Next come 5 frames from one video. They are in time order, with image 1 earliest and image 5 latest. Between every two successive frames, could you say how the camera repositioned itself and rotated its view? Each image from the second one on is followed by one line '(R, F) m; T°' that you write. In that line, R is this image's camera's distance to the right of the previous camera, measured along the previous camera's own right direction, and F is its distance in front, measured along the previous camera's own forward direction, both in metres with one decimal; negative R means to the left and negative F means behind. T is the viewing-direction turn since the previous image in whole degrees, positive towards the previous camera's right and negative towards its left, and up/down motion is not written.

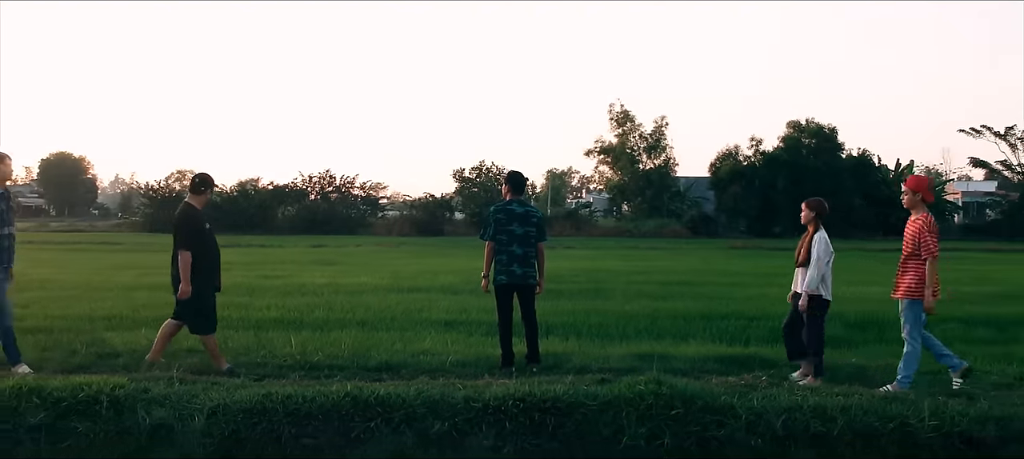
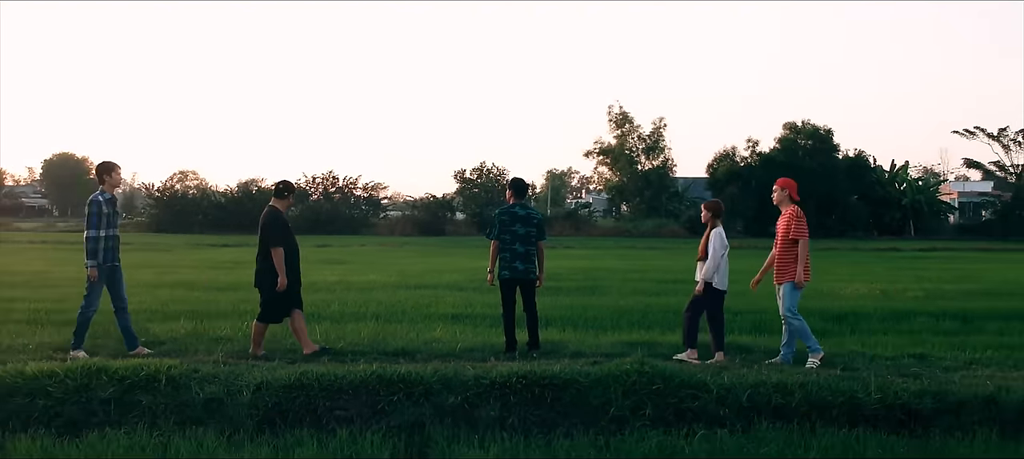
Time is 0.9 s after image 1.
(0.0, -0.9) m; 0°
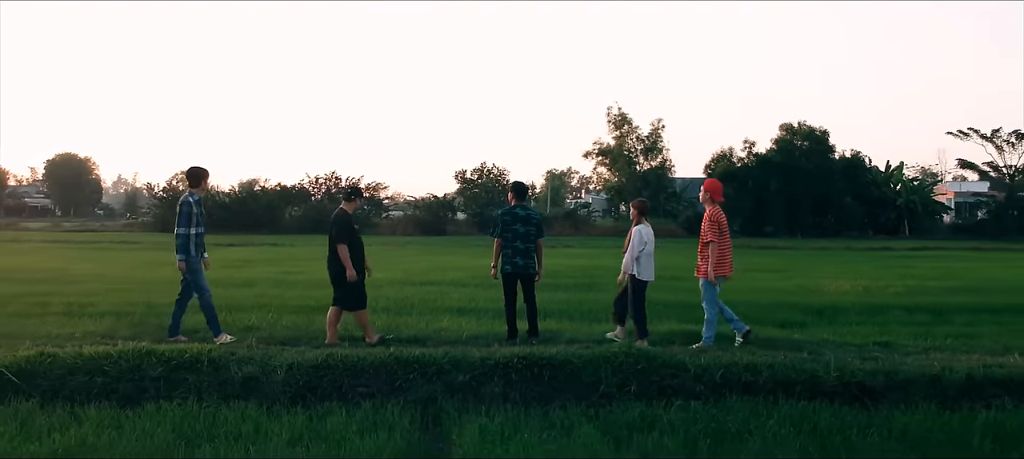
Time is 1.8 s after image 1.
(0.0, -0.9) m; 0°
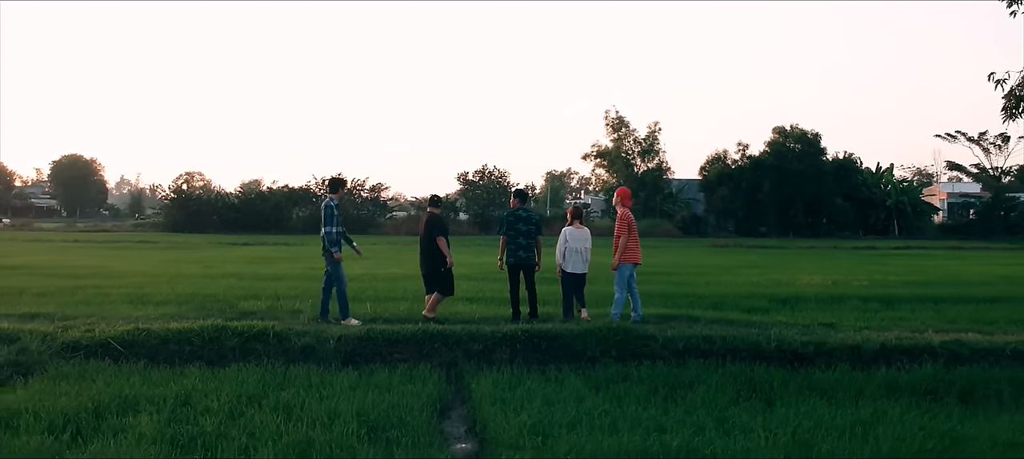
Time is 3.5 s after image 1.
(-0.1, -2.0) m; 0°
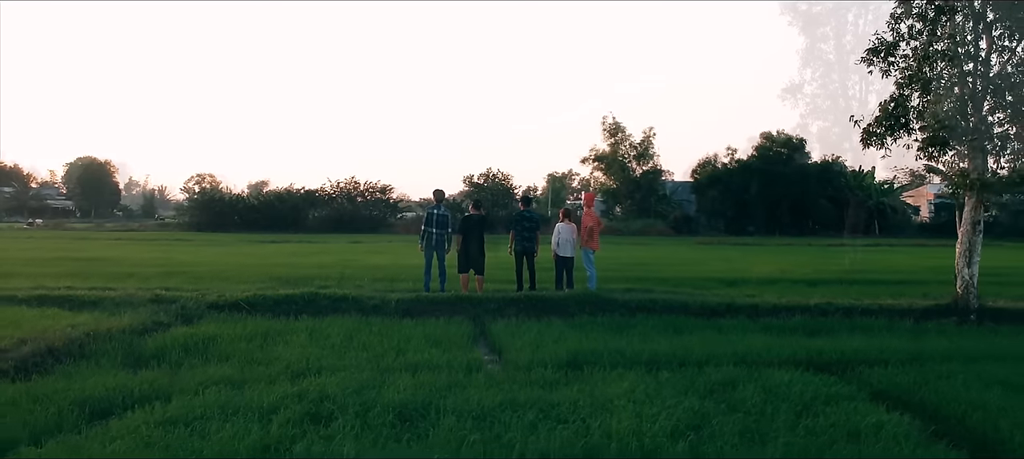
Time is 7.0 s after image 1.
(-0.1, -4.3) m; 0°
